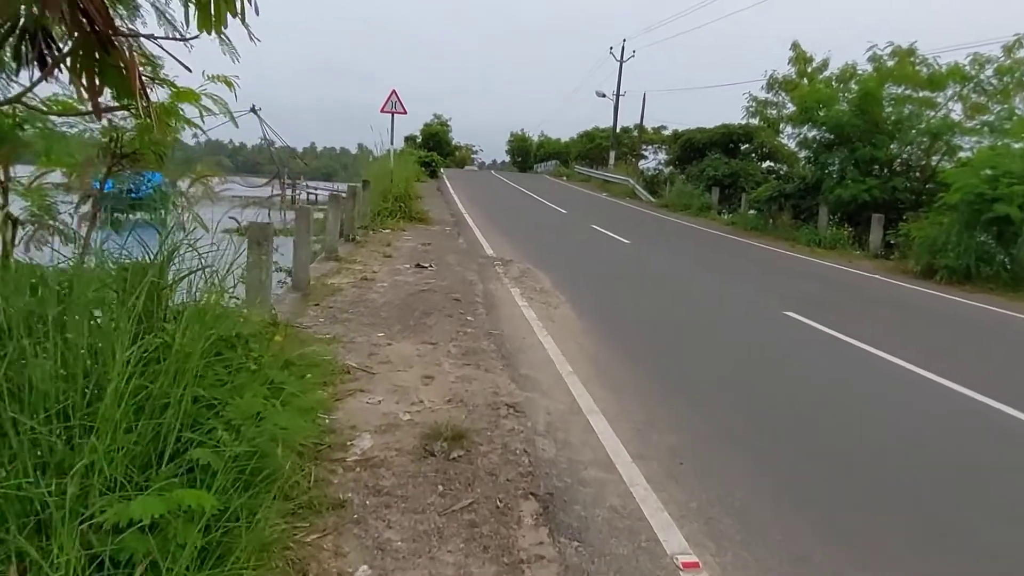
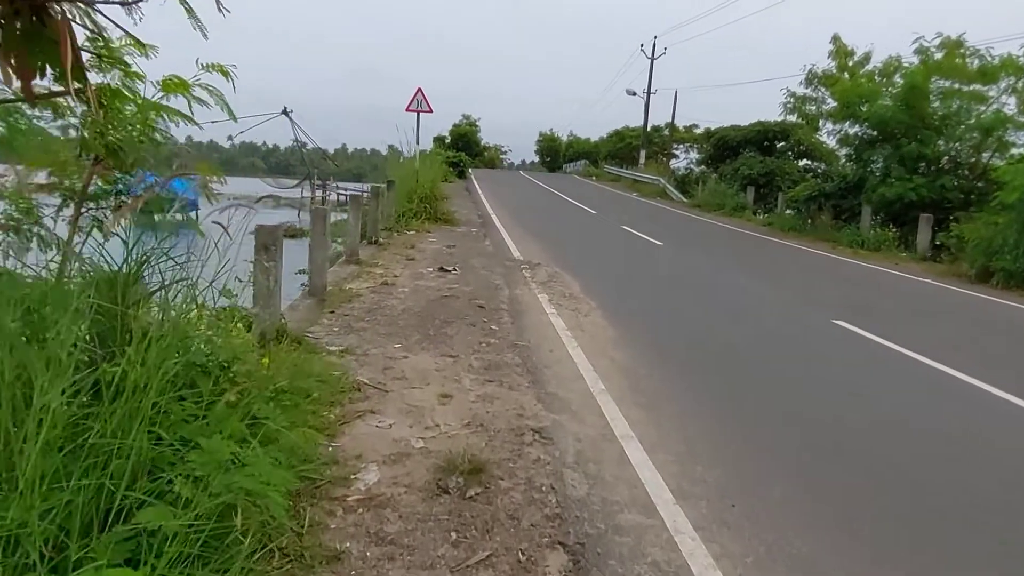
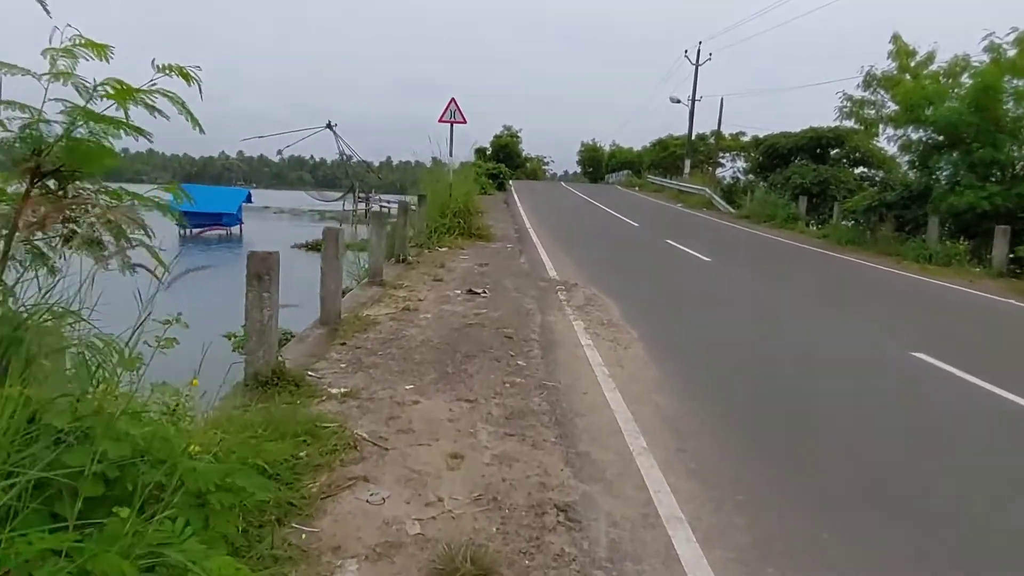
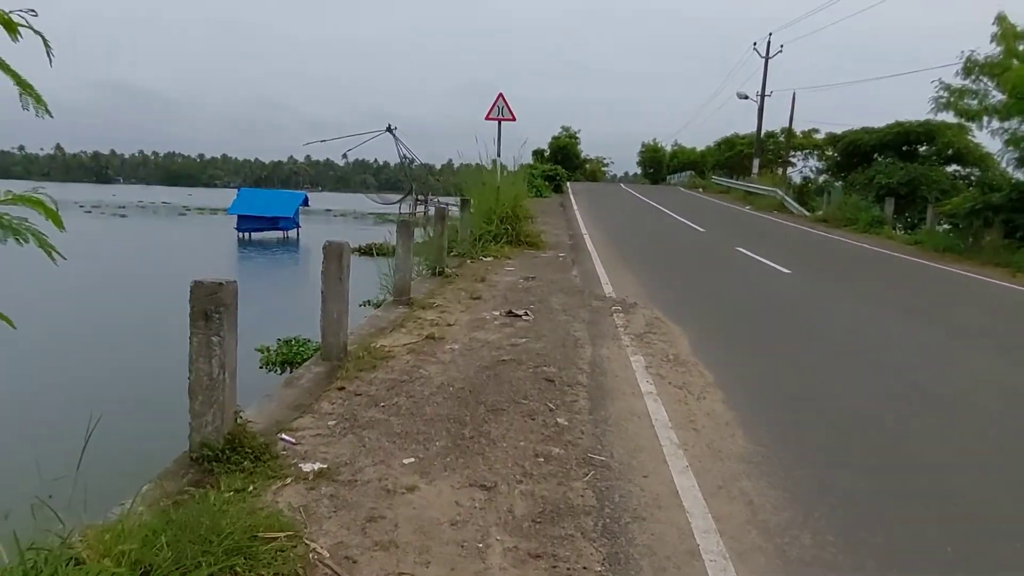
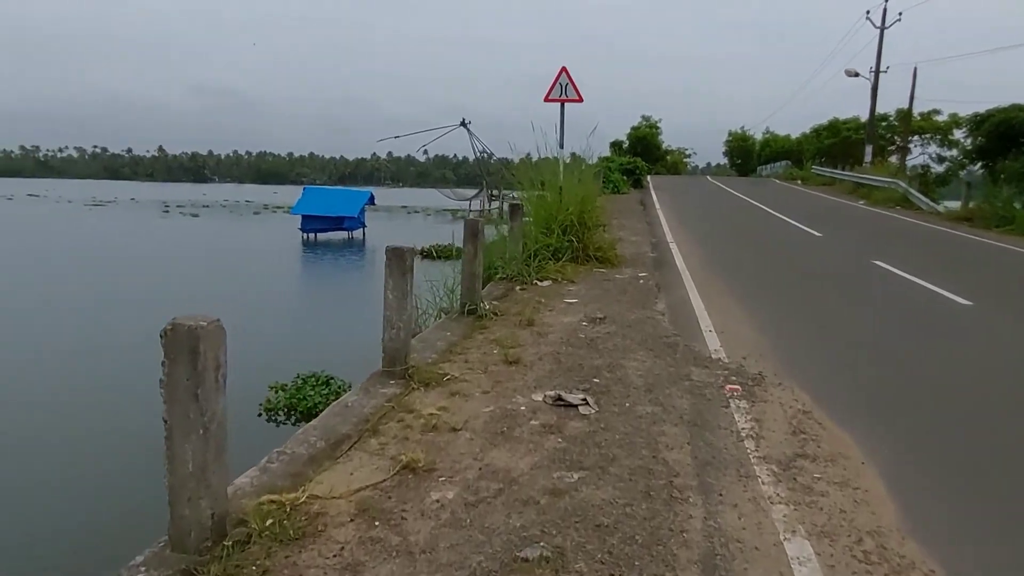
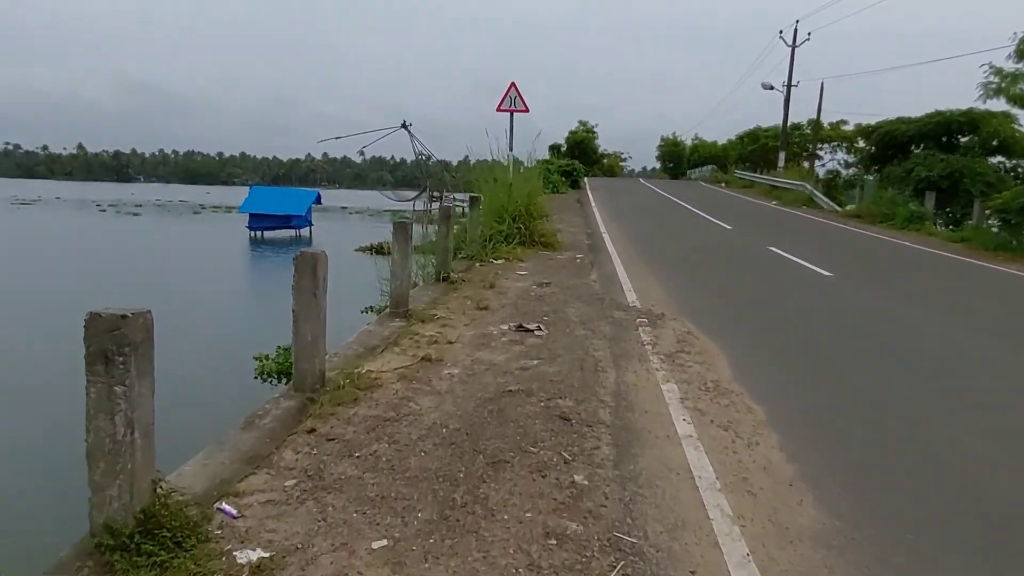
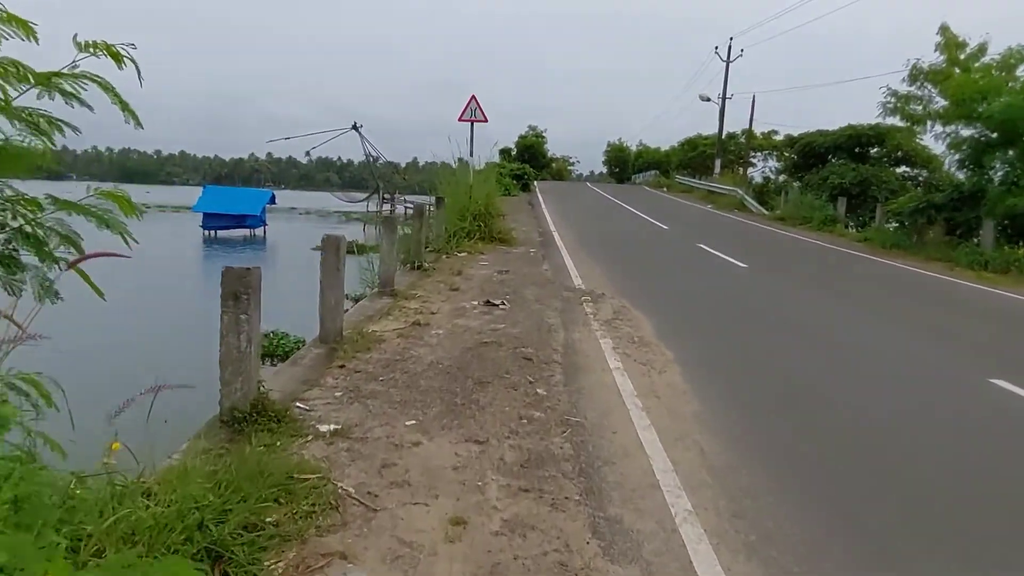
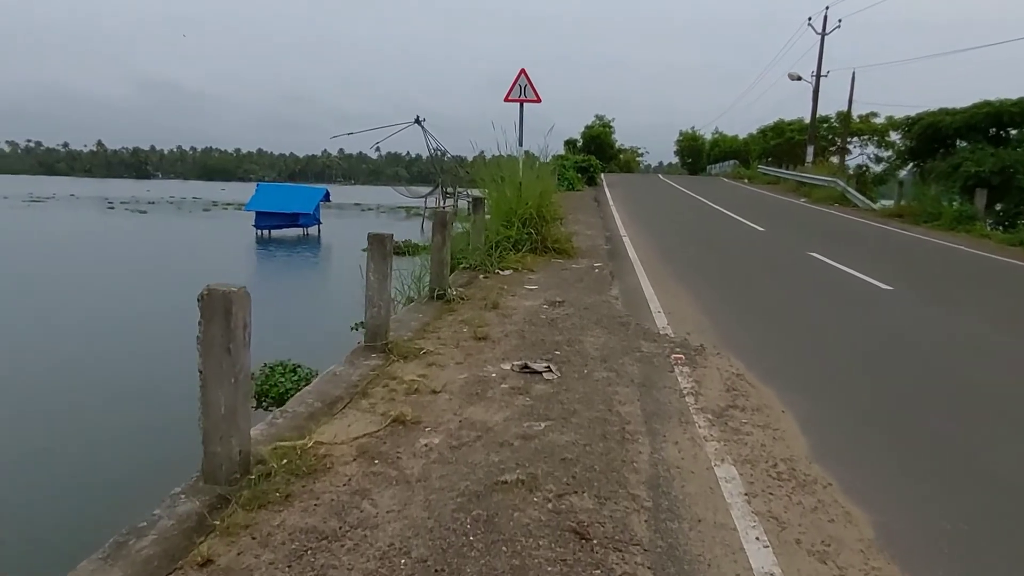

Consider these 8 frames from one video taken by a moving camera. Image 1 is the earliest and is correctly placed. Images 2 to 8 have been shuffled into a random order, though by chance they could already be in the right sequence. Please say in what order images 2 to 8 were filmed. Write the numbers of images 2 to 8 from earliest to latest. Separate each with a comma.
2, 3, 7, 4, 6, 8, 5
